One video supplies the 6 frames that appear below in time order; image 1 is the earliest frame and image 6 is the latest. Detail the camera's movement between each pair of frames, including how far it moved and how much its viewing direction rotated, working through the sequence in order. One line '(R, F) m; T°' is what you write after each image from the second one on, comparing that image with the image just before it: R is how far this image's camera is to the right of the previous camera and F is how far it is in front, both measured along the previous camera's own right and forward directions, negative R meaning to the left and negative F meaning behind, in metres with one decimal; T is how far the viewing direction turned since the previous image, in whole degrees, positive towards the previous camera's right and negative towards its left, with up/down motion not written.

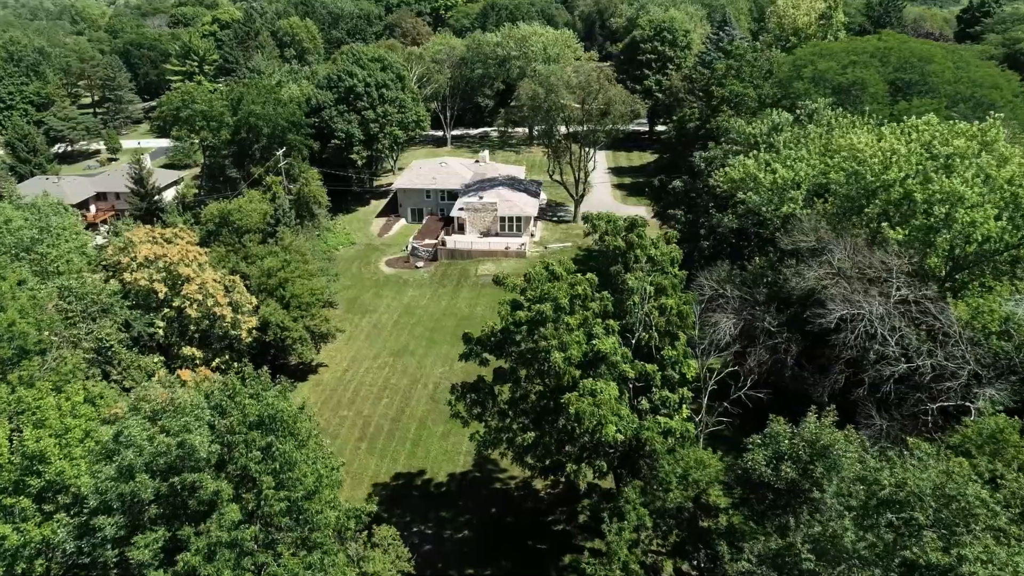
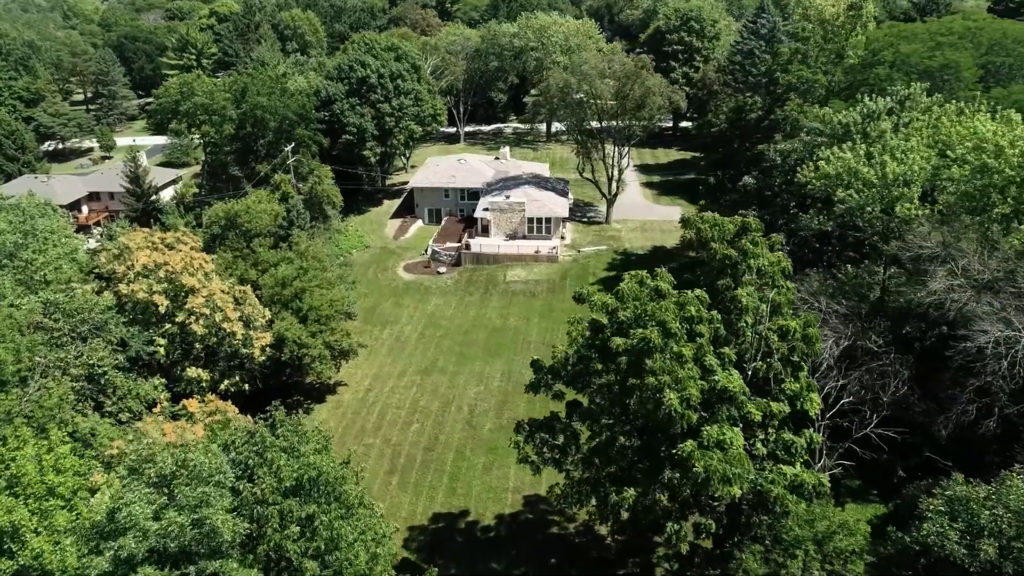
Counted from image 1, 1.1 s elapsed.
(-2.1, +3.7) m; 0°
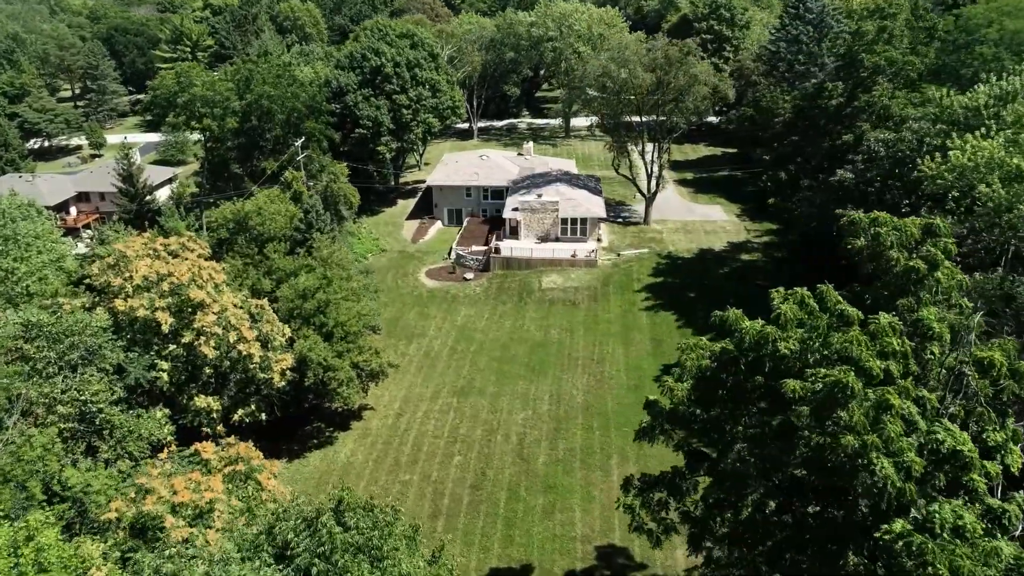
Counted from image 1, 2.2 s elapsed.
(-2.3, +3.8) m; +1°
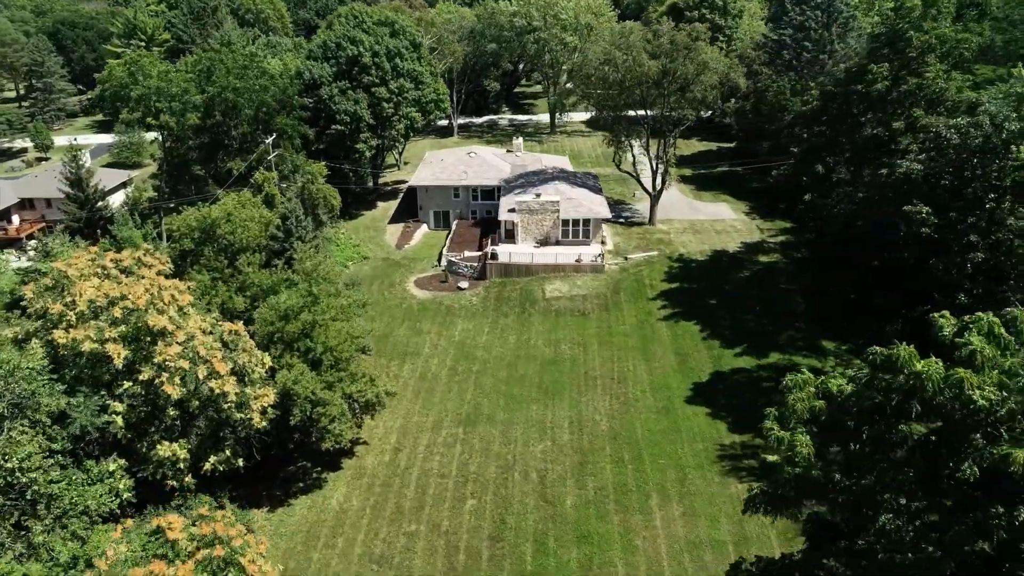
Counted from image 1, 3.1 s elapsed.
(-1.5, +3.5) m; +3°
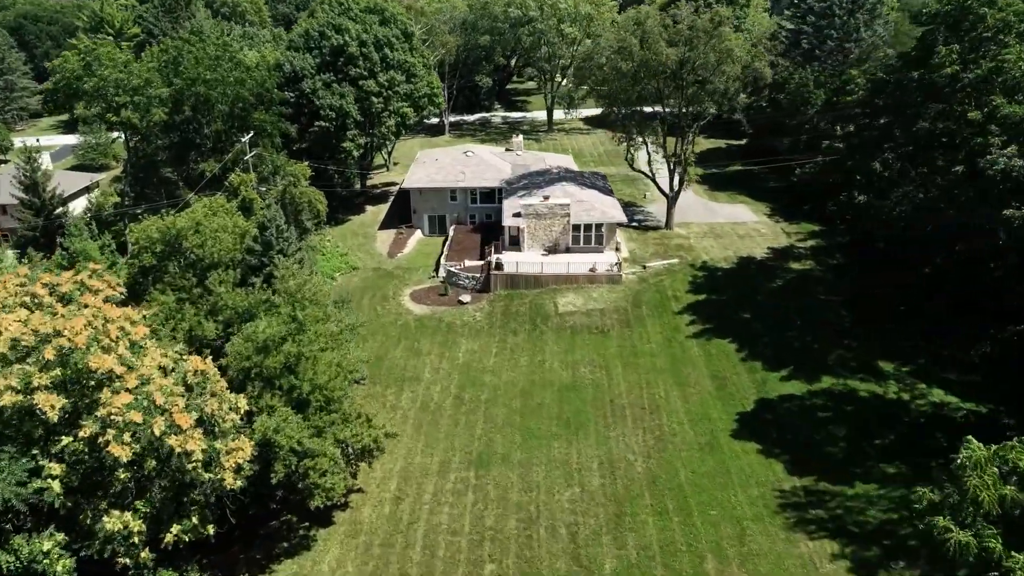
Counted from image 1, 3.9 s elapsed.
(-1.0, +3.5) m; +1°
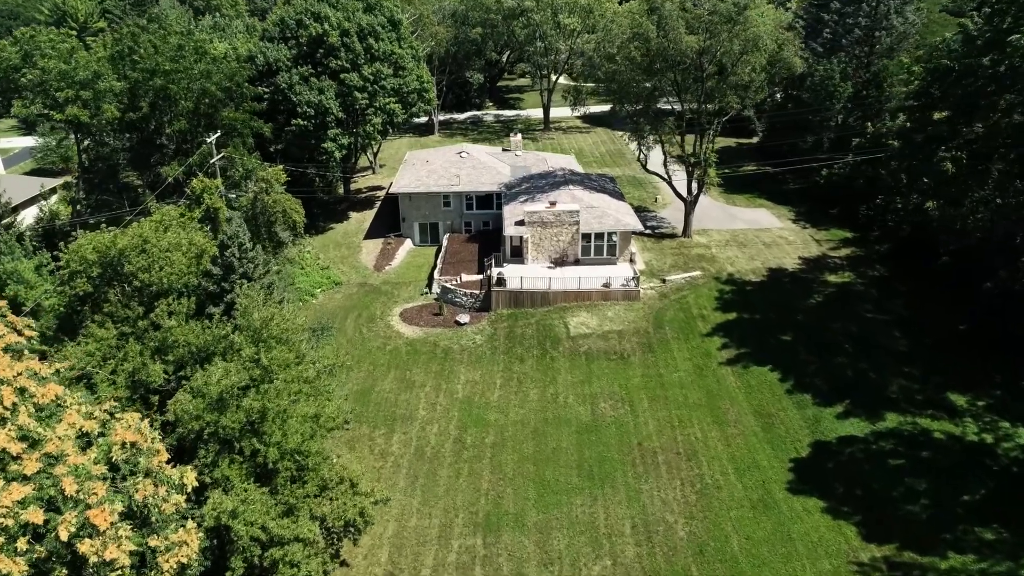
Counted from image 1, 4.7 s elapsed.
(-0.7, +3.7) m; +1°
